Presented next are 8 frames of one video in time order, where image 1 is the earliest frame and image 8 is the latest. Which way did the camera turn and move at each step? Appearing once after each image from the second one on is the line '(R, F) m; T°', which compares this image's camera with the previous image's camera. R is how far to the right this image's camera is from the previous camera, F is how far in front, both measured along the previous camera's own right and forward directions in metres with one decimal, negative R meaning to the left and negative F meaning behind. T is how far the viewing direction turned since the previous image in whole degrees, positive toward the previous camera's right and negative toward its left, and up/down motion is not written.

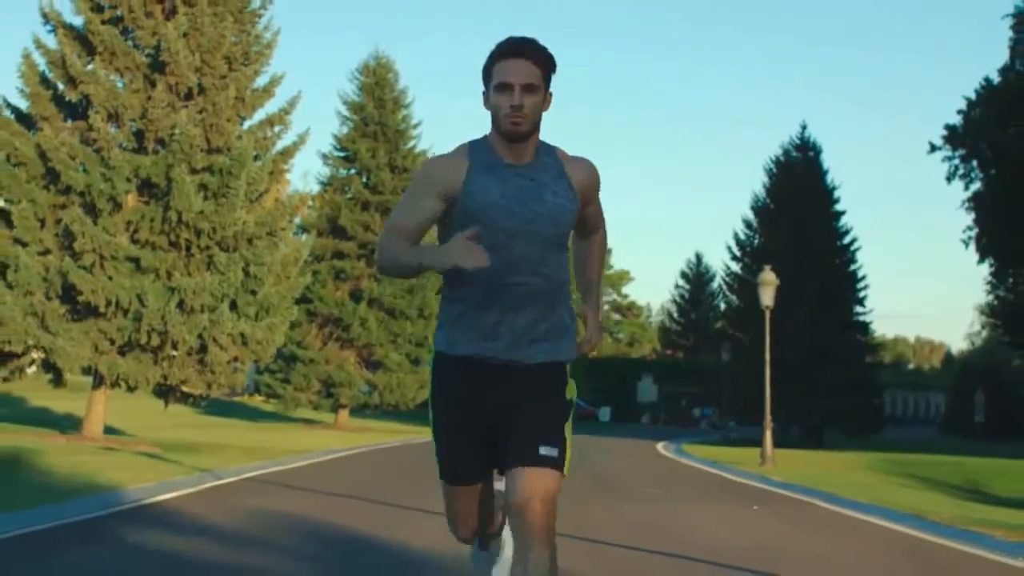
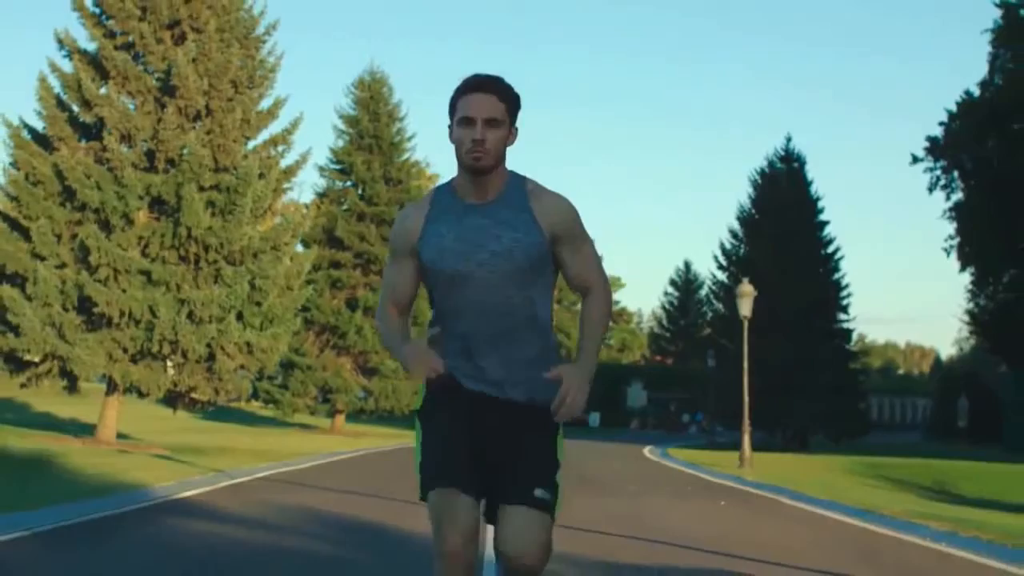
(0.0, -1.6) m; 0°
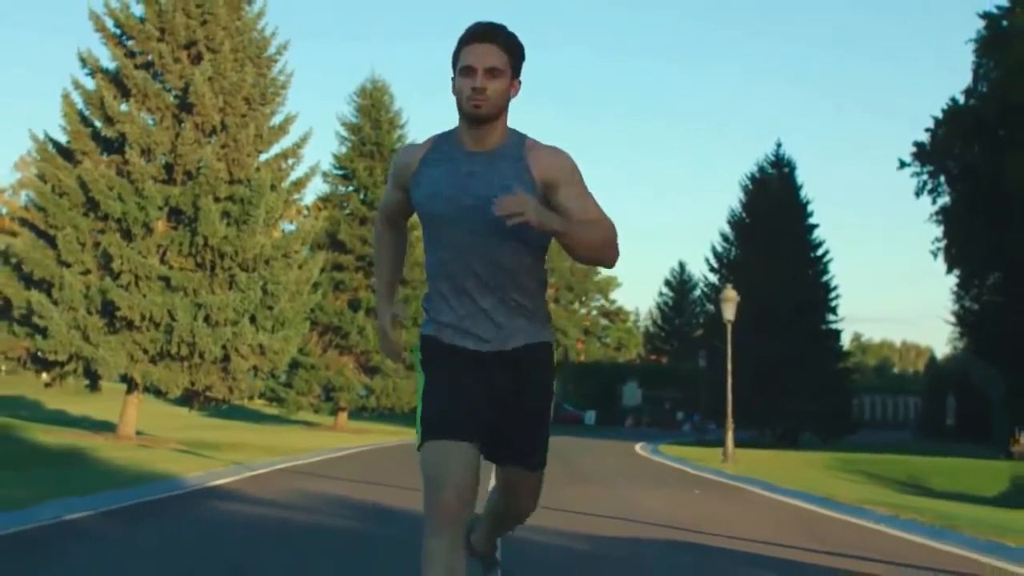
(0.0, -1.9) m; 0°
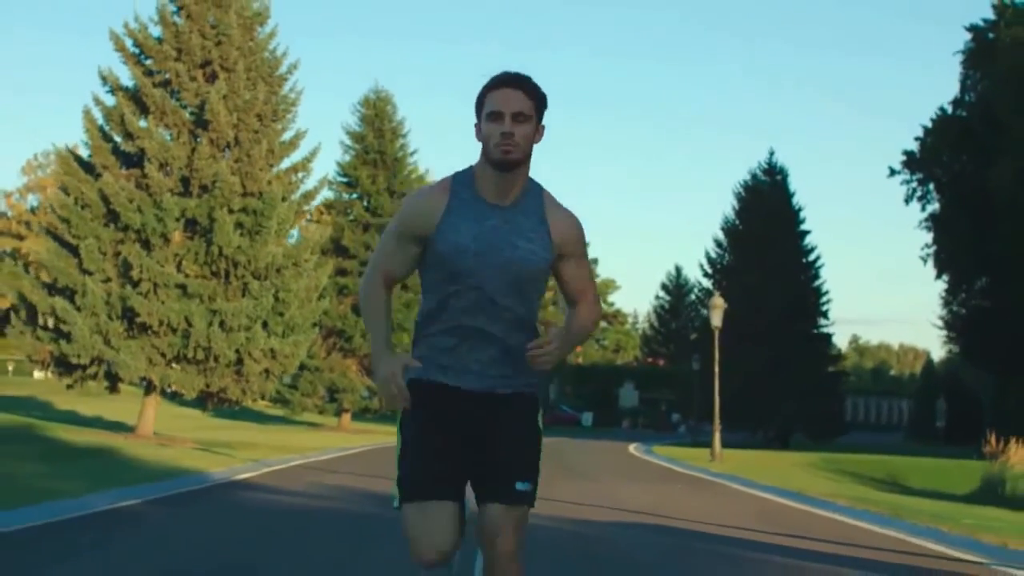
(0.0, -1.7) m; 0°
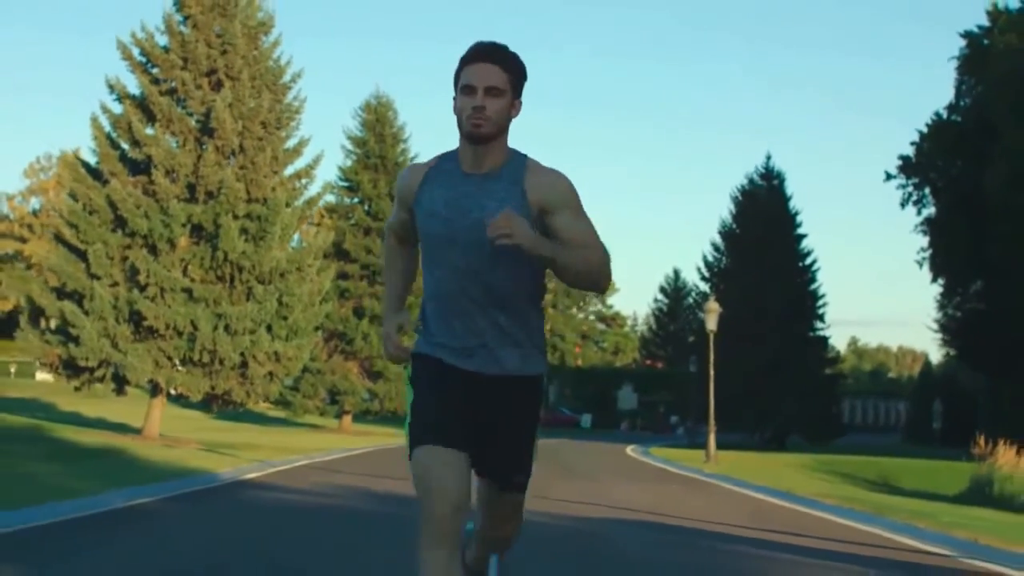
(0.0, -0.7) m; 0°
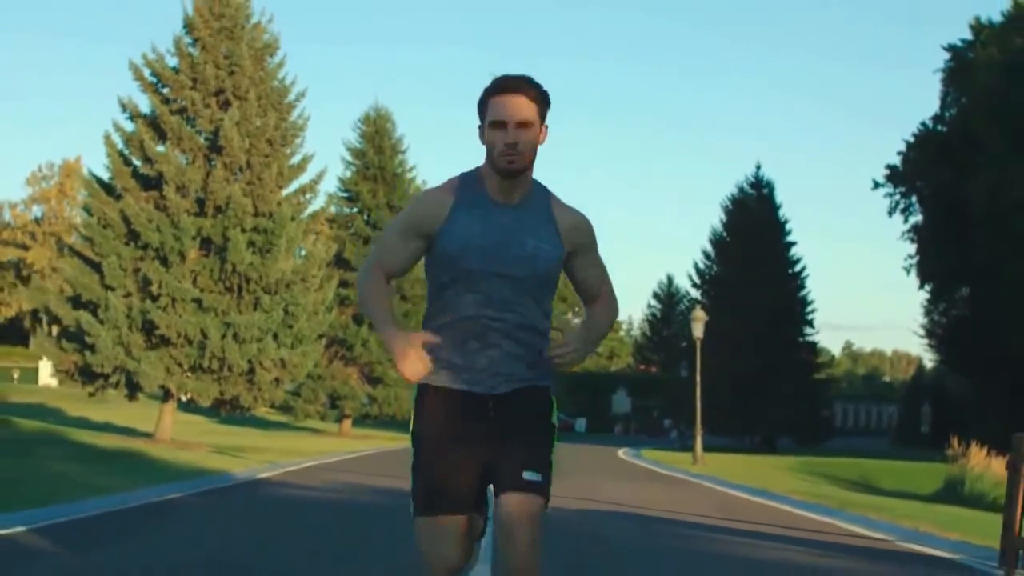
(0.0, -1.6) m; 0°
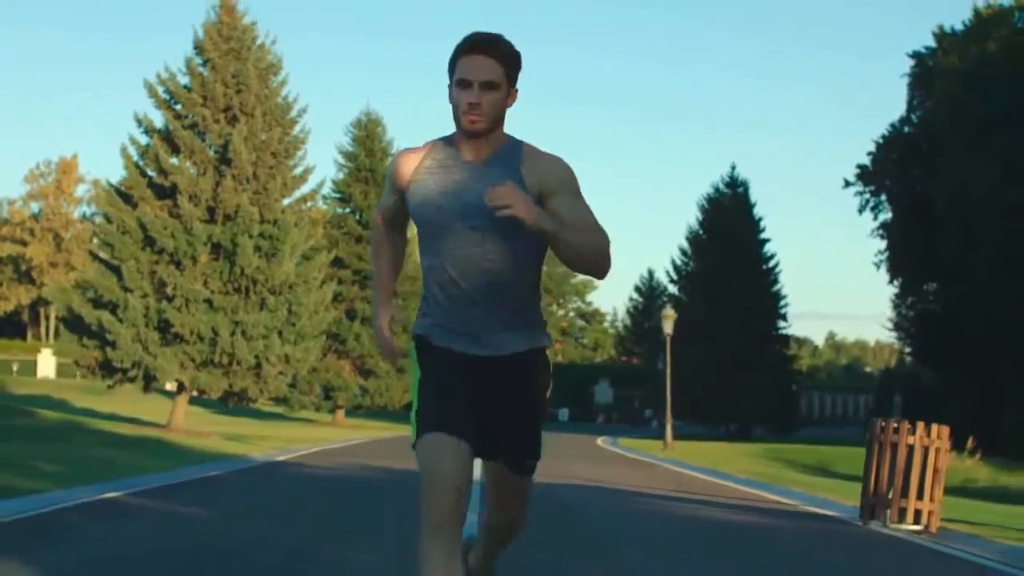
(0.0, -3.2) m; +1°
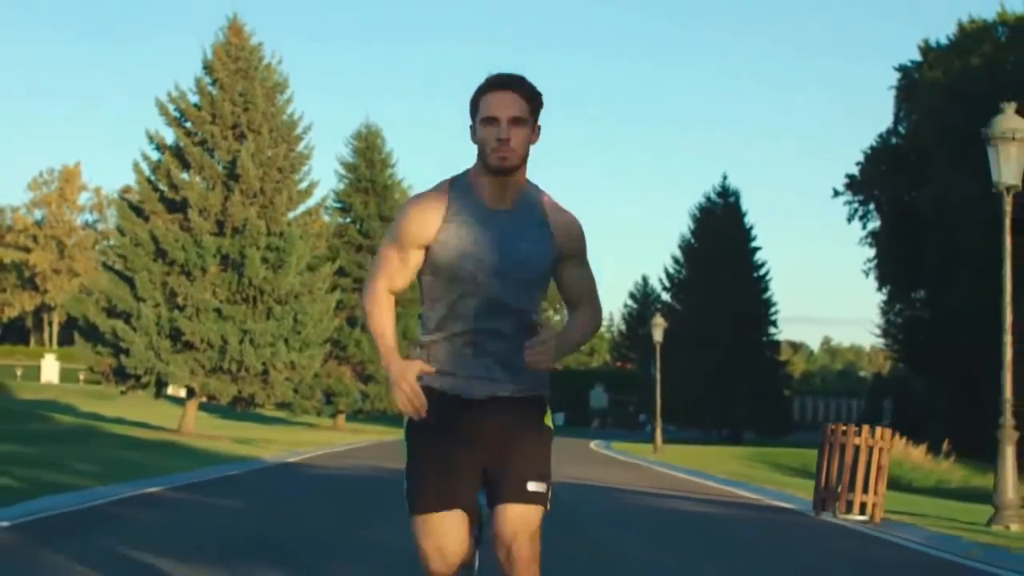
(0.0, -1.7) m; 0°
